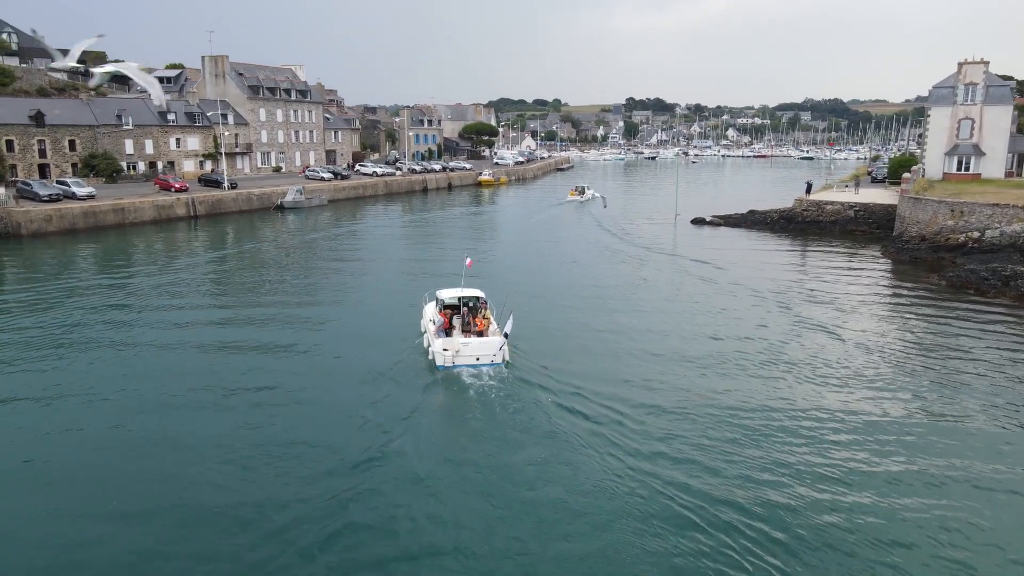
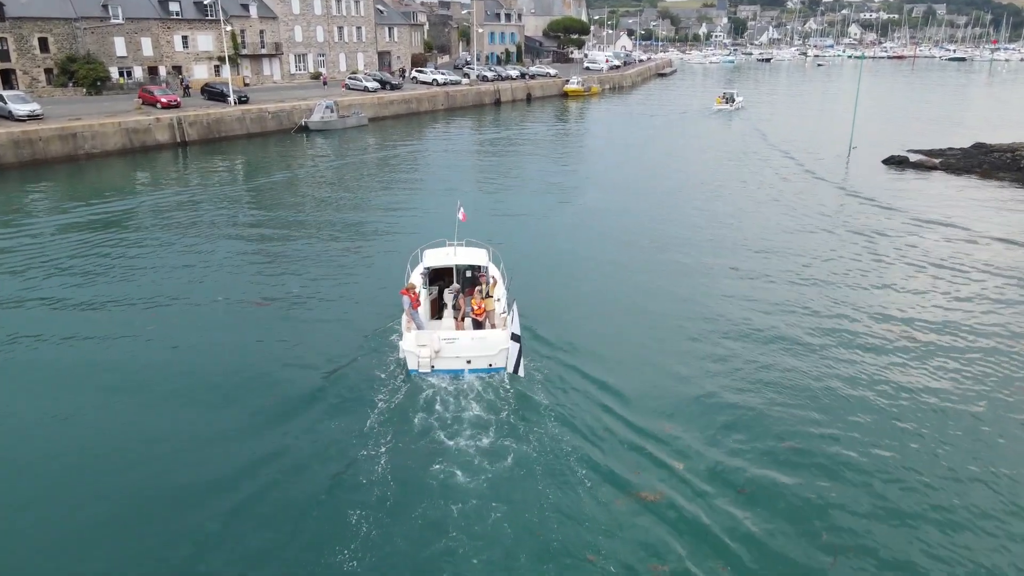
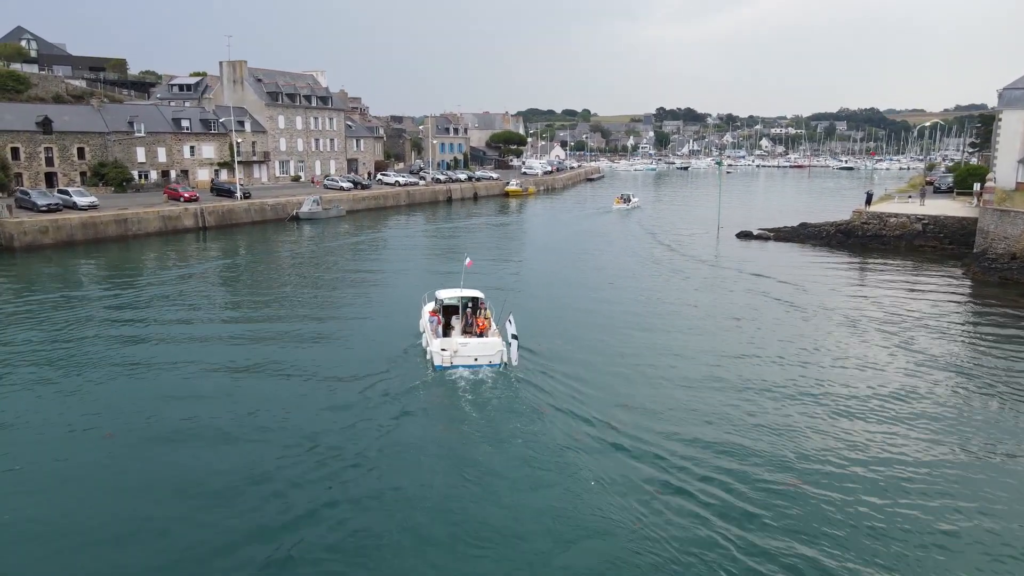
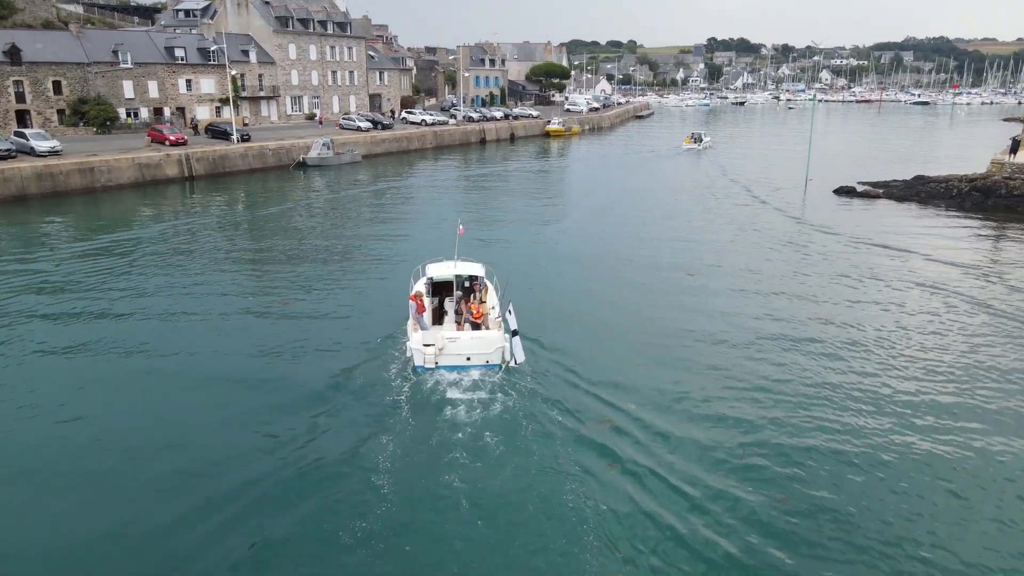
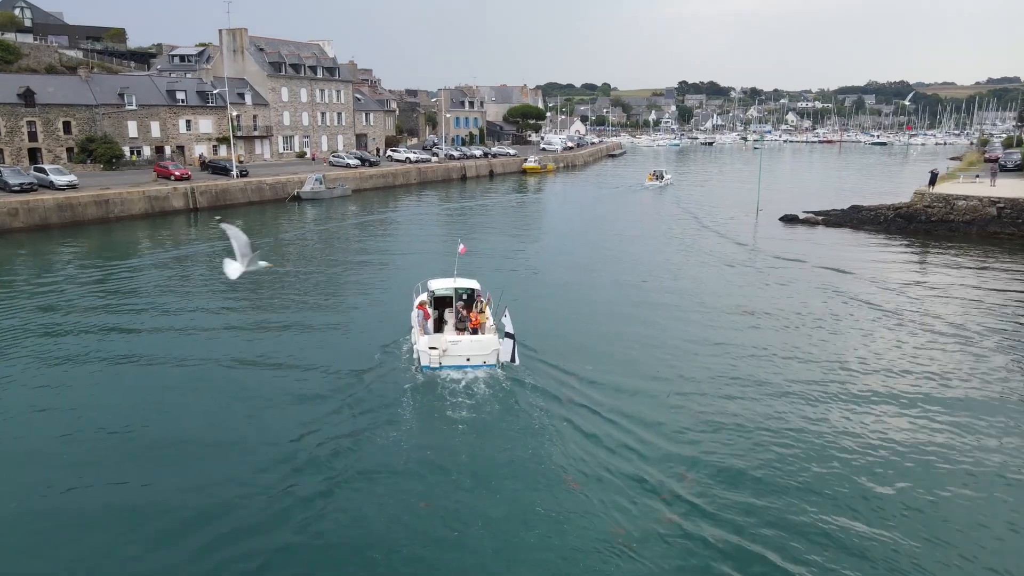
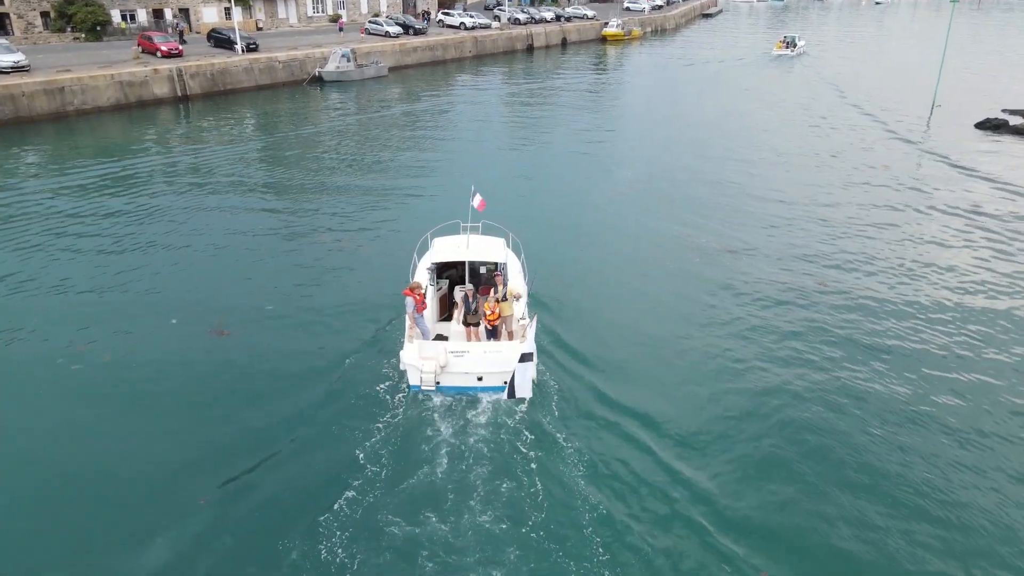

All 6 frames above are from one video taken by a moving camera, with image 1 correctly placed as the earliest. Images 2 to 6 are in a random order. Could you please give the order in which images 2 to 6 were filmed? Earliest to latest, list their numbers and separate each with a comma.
3, 5, 4, 2, 6
